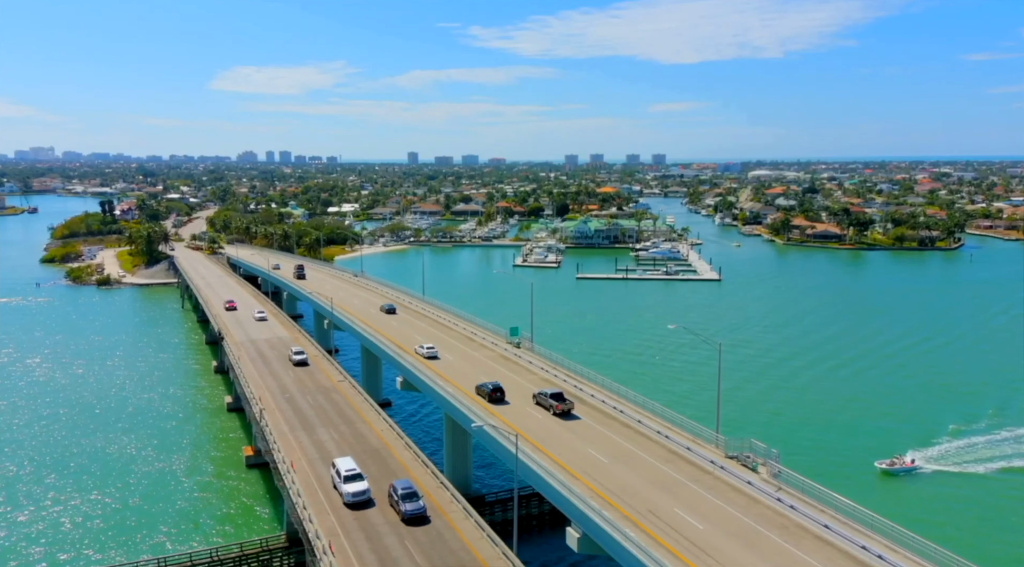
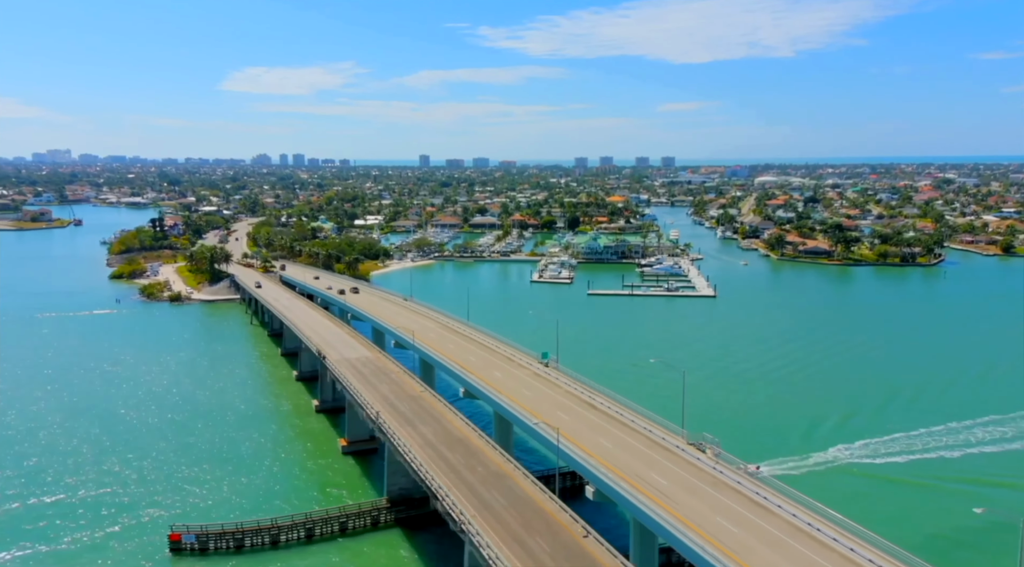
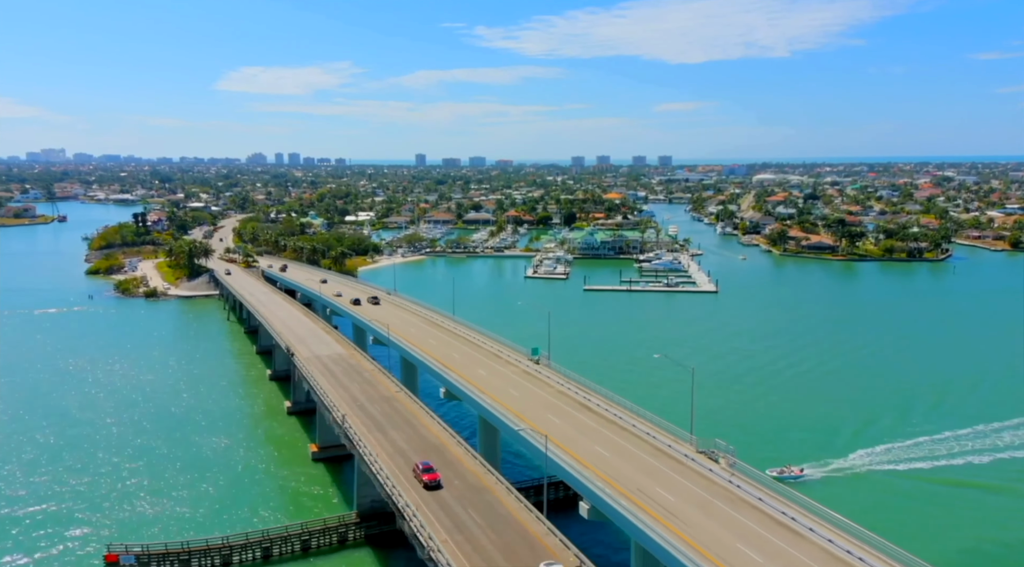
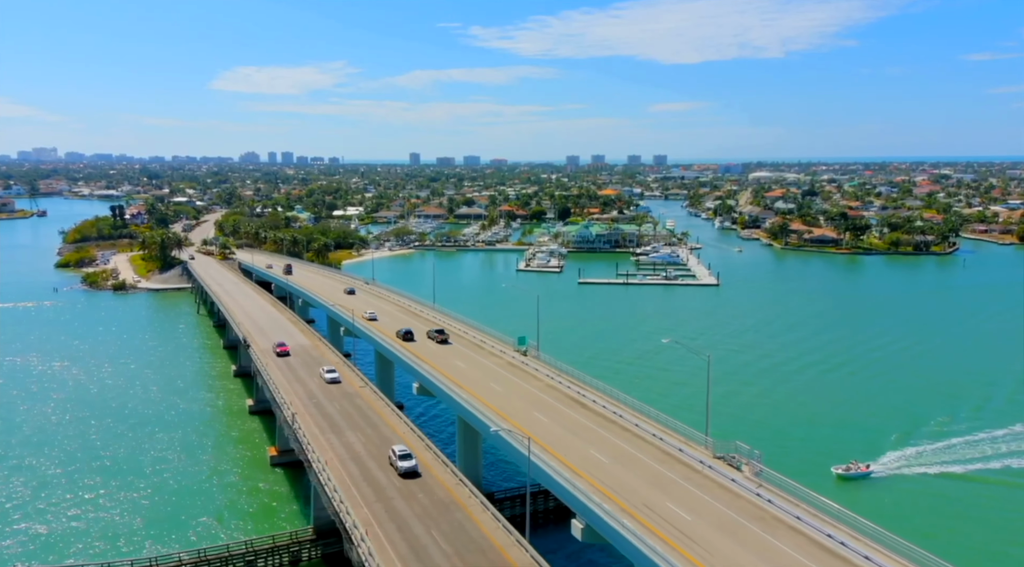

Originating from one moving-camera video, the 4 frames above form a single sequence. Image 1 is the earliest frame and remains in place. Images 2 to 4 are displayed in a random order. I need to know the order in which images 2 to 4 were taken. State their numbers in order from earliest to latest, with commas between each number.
4, 3, 2
